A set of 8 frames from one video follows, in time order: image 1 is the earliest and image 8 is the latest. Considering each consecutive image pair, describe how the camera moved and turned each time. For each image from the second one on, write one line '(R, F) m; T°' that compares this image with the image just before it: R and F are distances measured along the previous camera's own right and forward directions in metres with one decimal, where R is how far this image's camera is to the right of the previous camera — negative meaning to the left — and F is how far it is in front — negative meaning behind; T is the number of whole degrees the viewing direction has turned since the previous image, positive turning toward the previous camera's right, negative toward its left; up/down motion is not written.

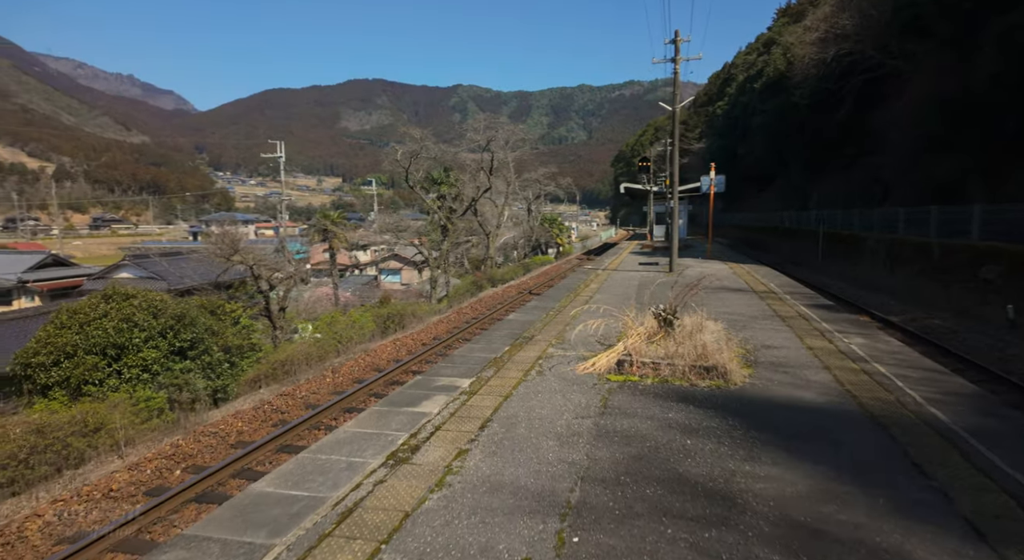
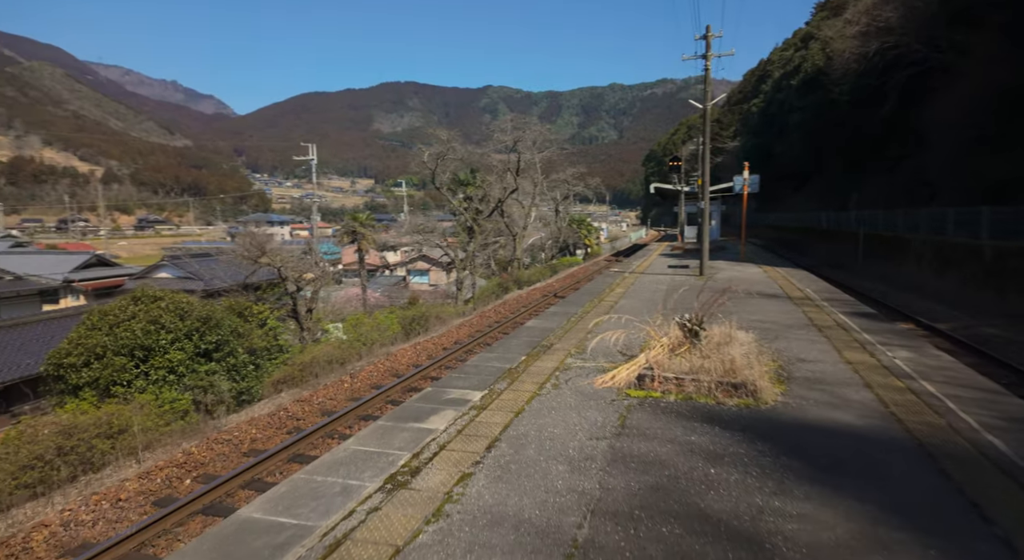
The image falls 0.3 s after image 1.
(+0.1, +0.3) m; -3°
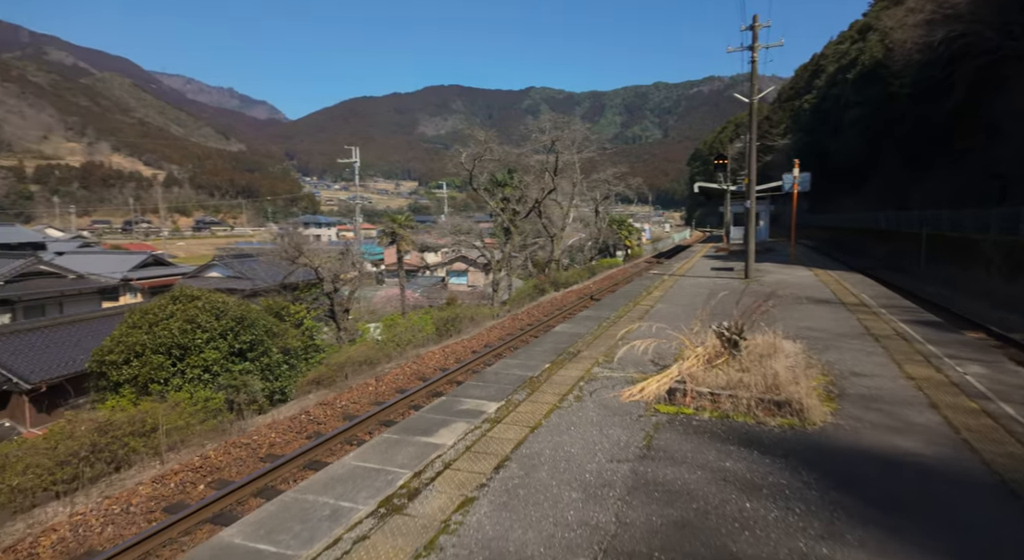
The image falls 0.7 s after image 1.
(+0.2, +0.4) m; -4°
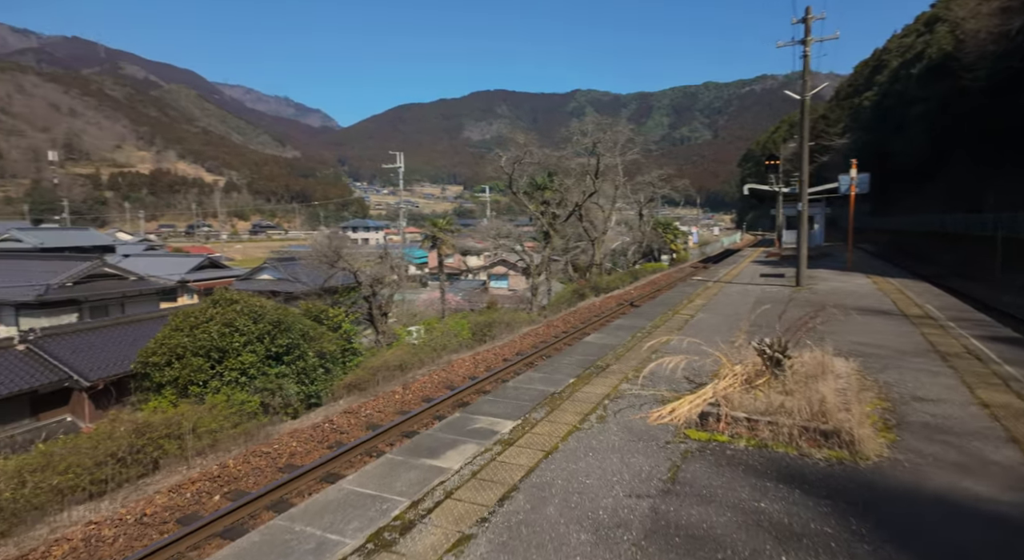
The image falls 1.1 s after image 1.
(+0.2, +0.4) m; -4°
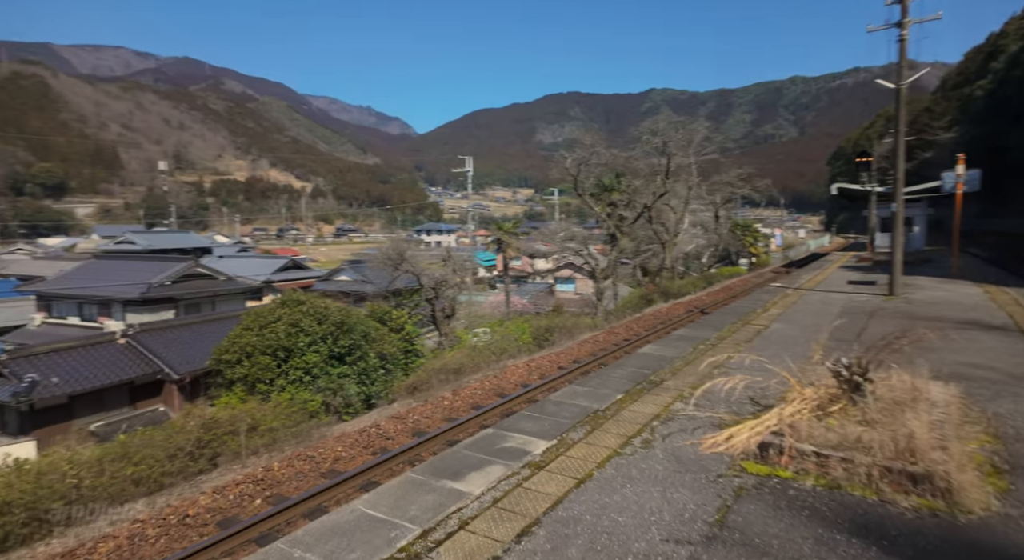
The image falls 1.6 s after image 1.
(+0.2, +0.4) m; -6°
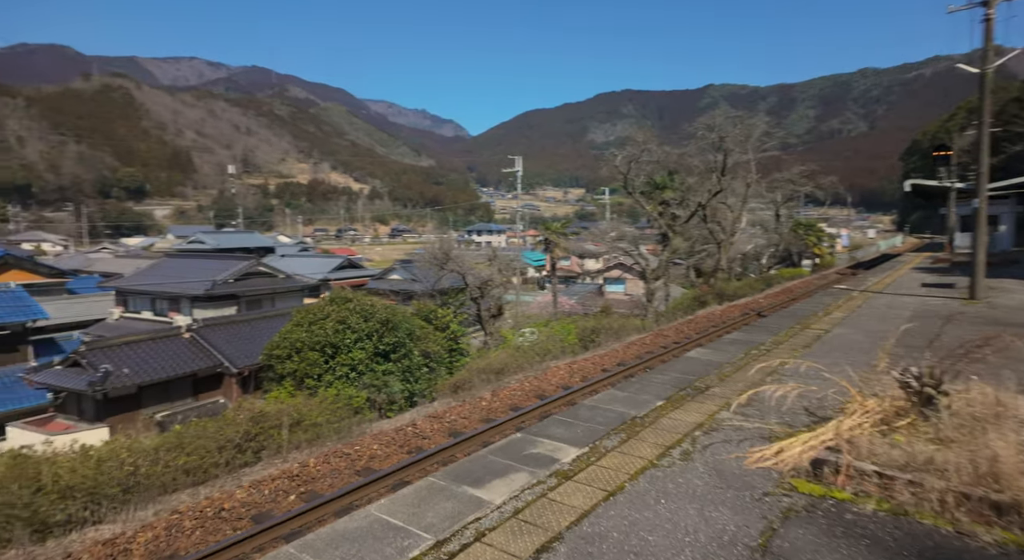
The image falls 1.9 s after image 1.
(+0.1, +0.2) m; -4°
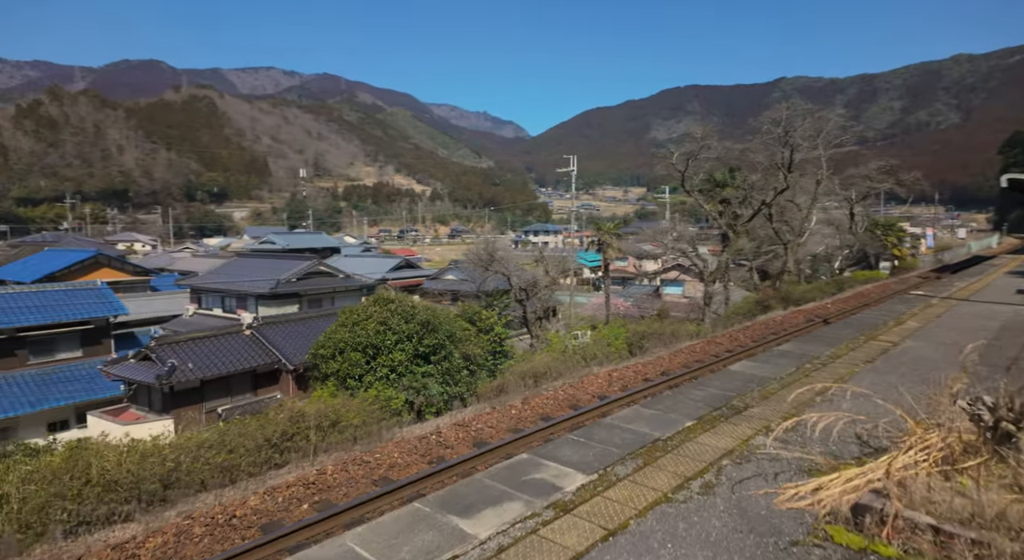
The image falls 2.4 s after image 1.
(+0.3, +0.4) m; -5°
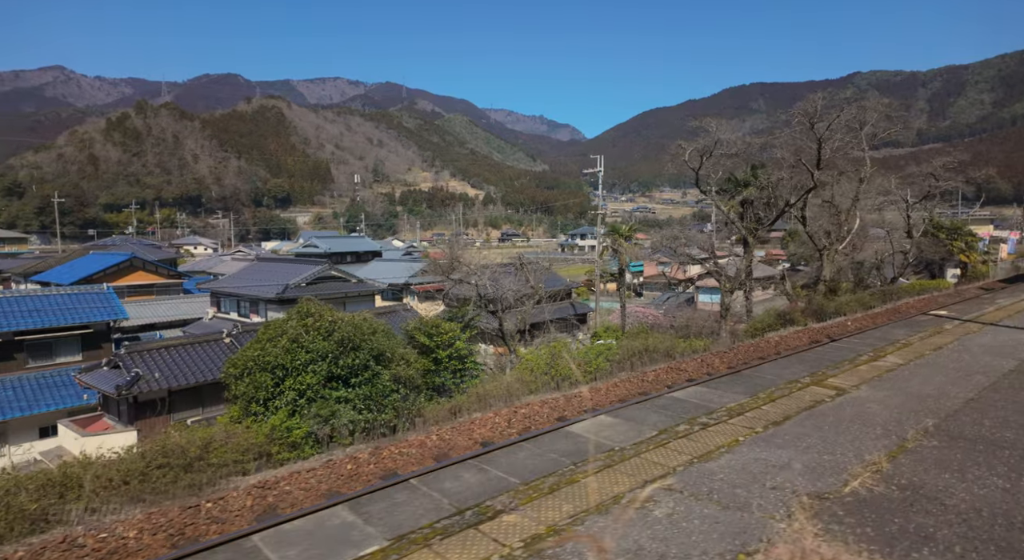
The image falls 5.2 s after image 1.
(+1.8, +1.5) m; -5°
